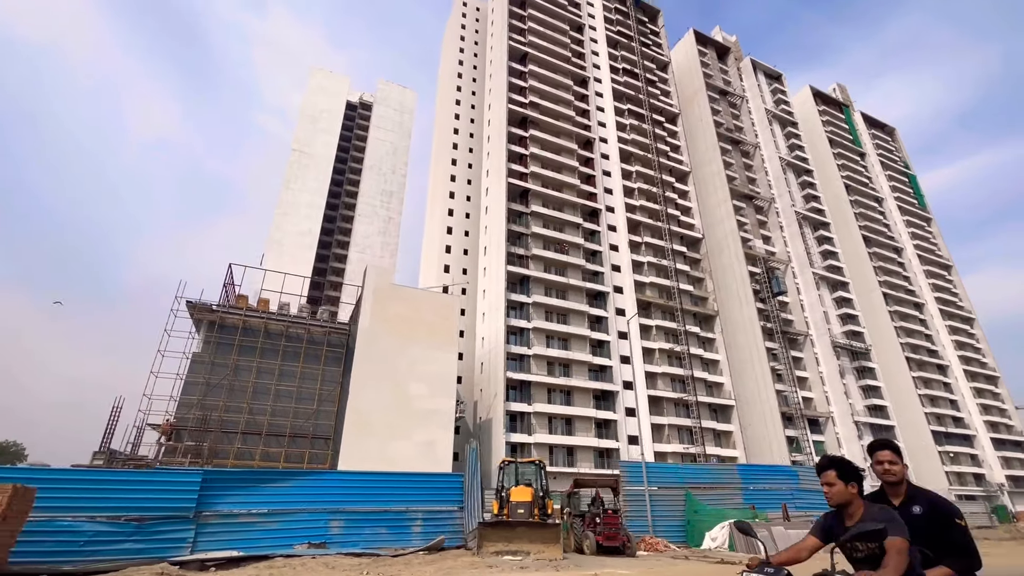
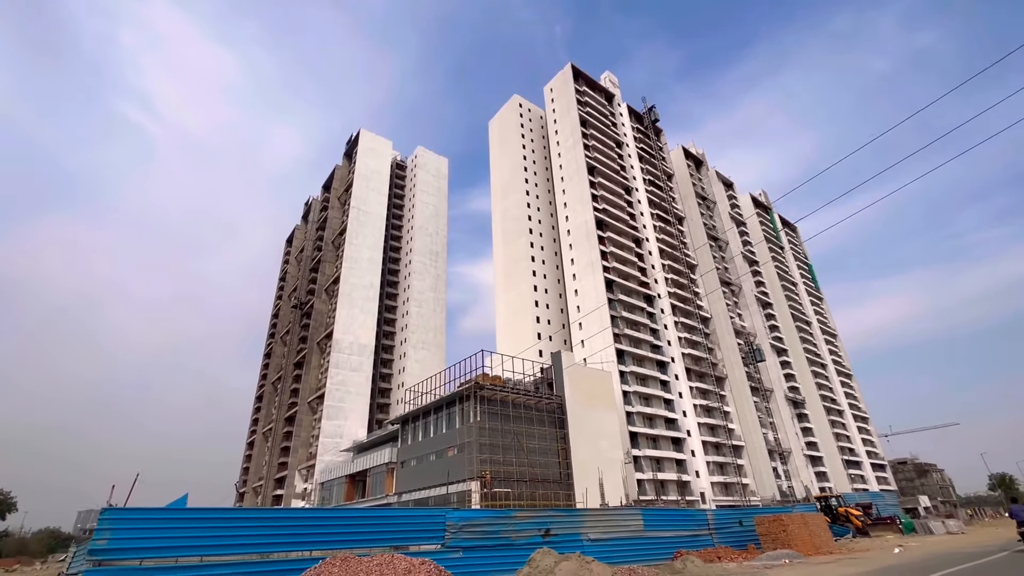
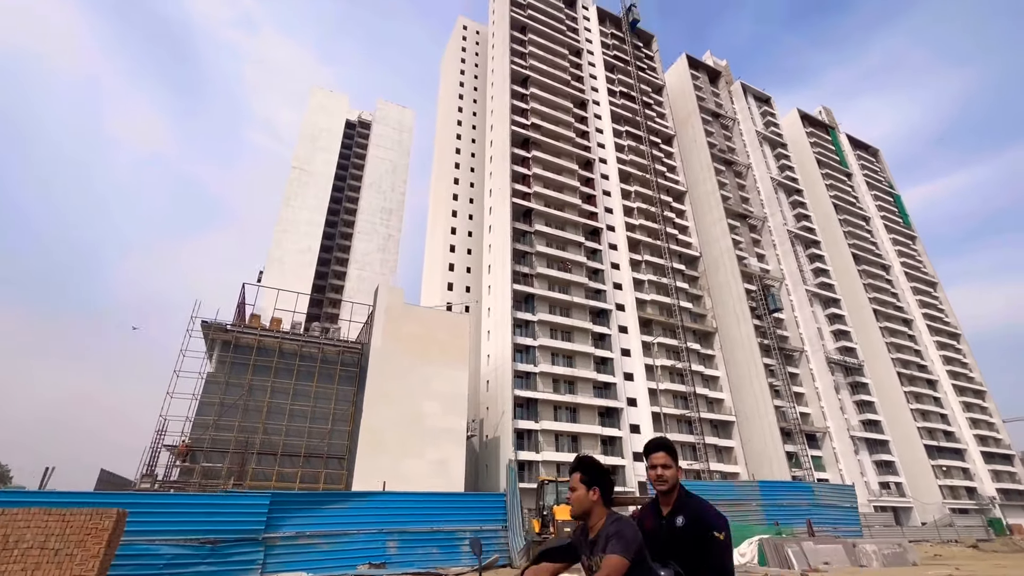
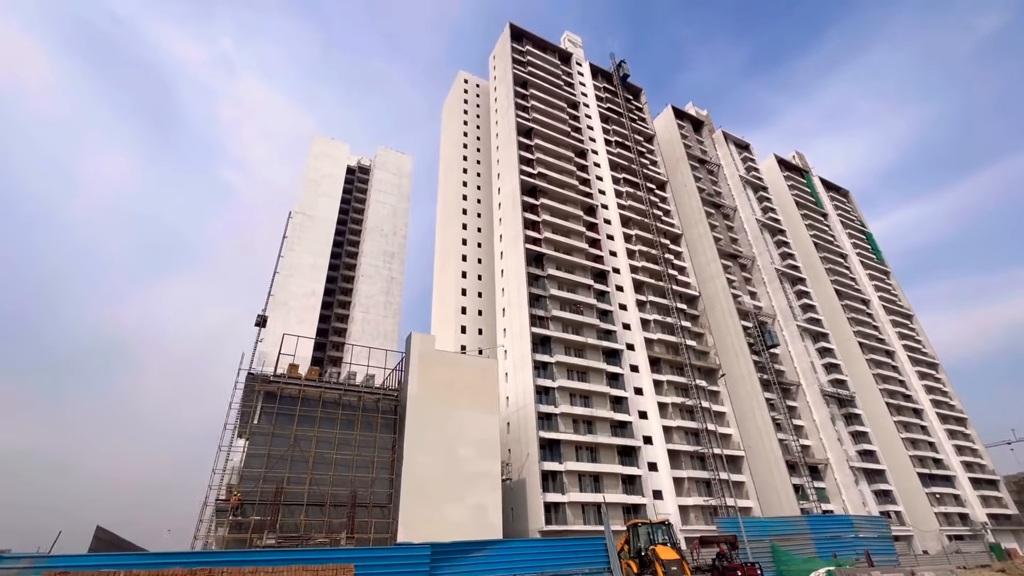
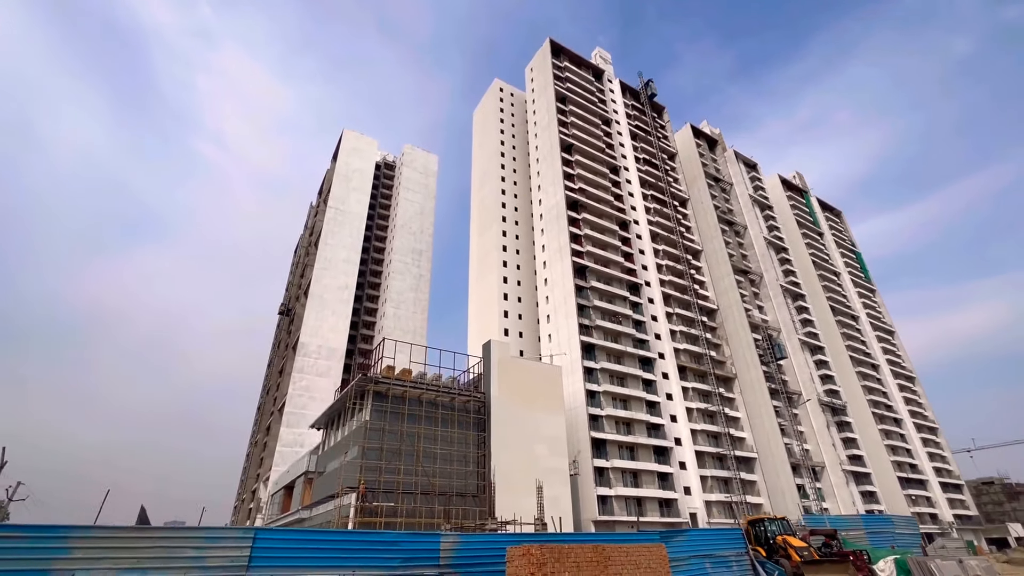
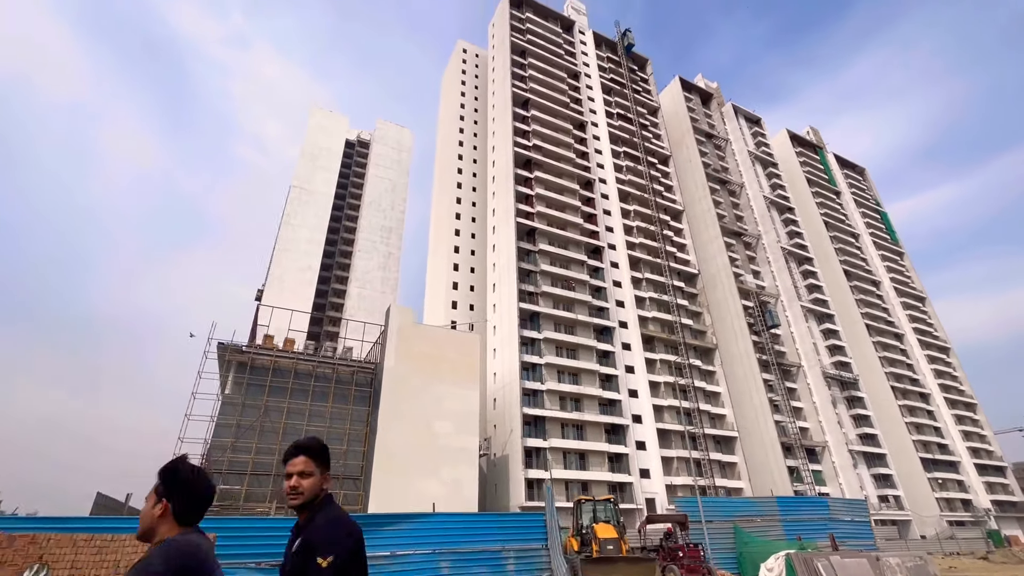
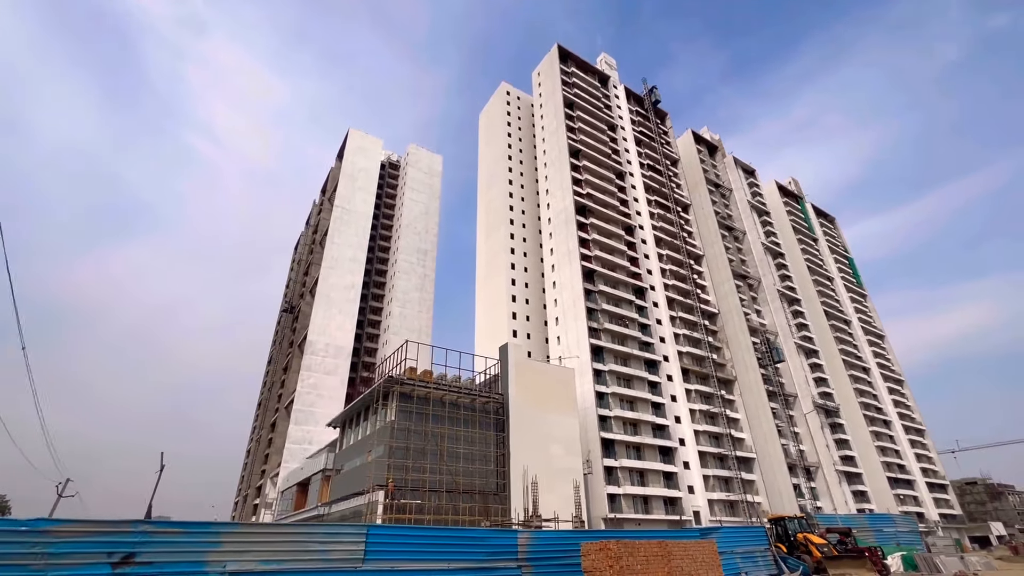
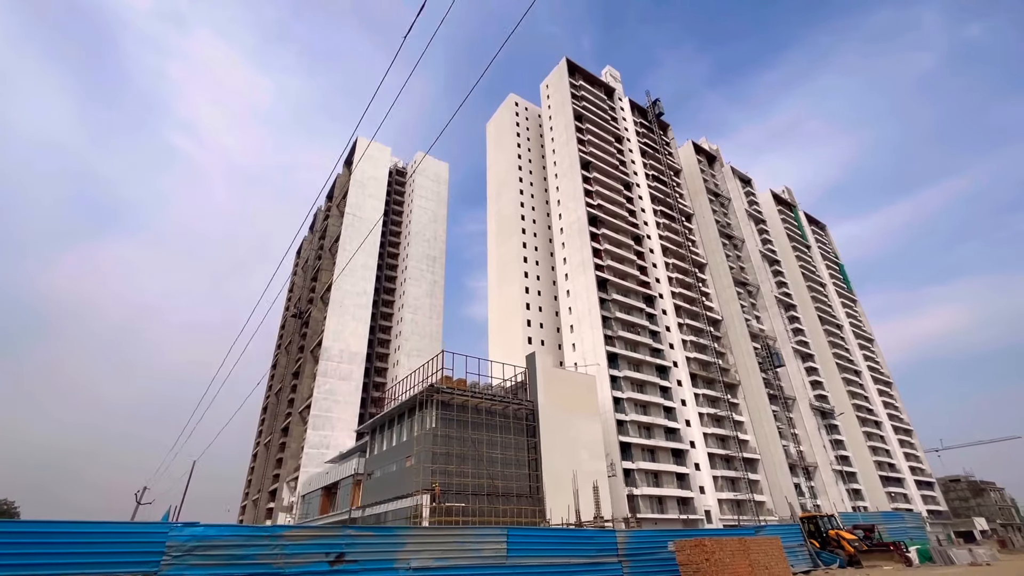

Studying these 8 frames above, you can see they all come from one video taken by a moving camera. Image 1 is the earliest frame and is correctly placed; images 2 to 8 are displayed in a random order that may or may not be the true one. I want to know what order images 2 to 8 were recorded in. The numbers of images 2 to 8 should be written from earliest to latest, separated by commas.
3, 6, 4, 5, 7, 8, 2
